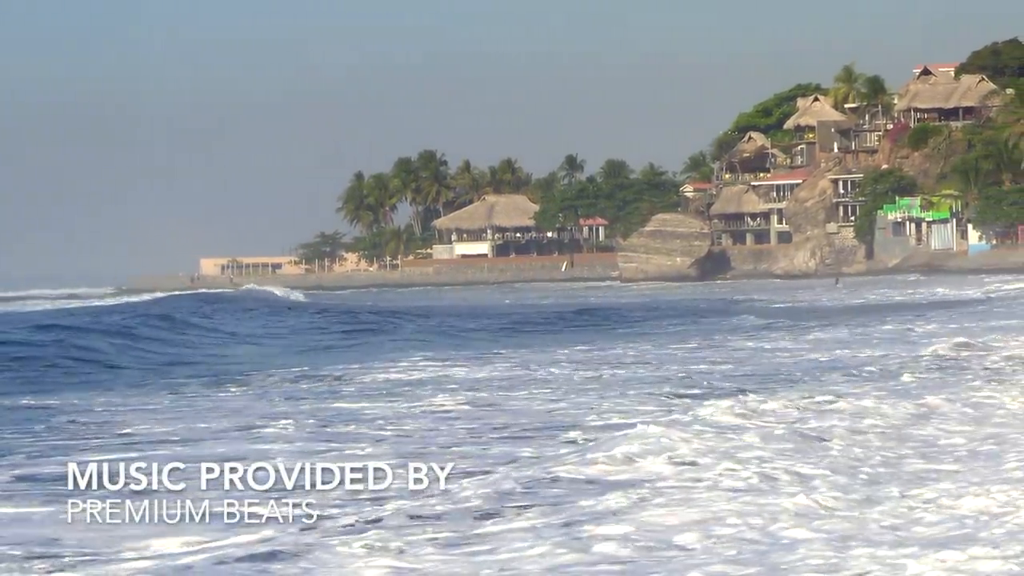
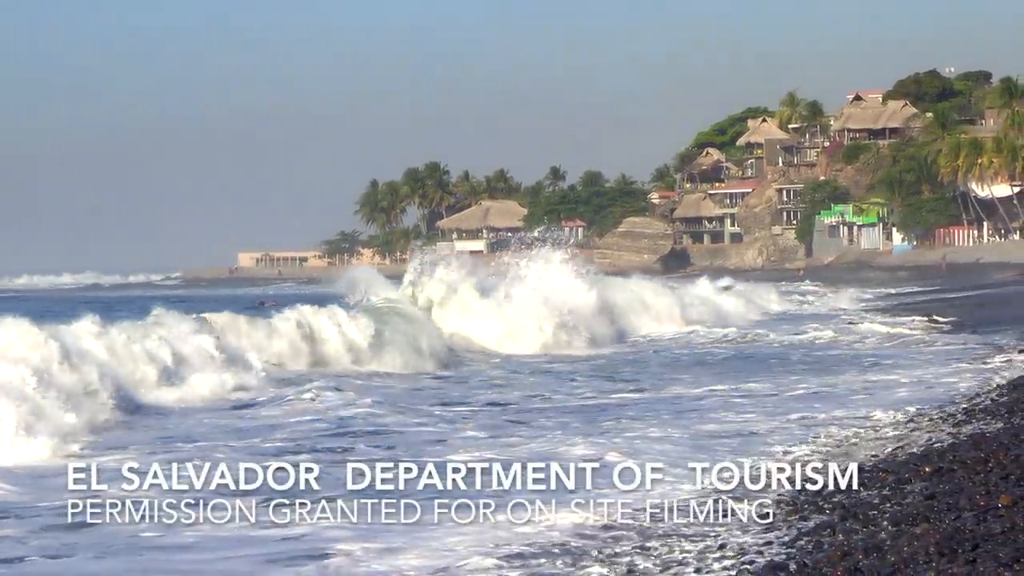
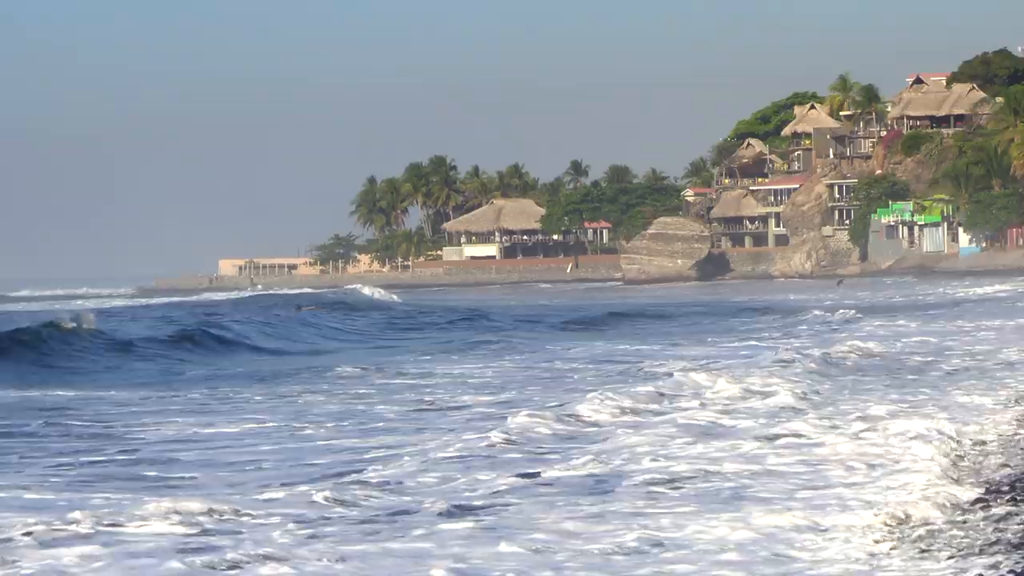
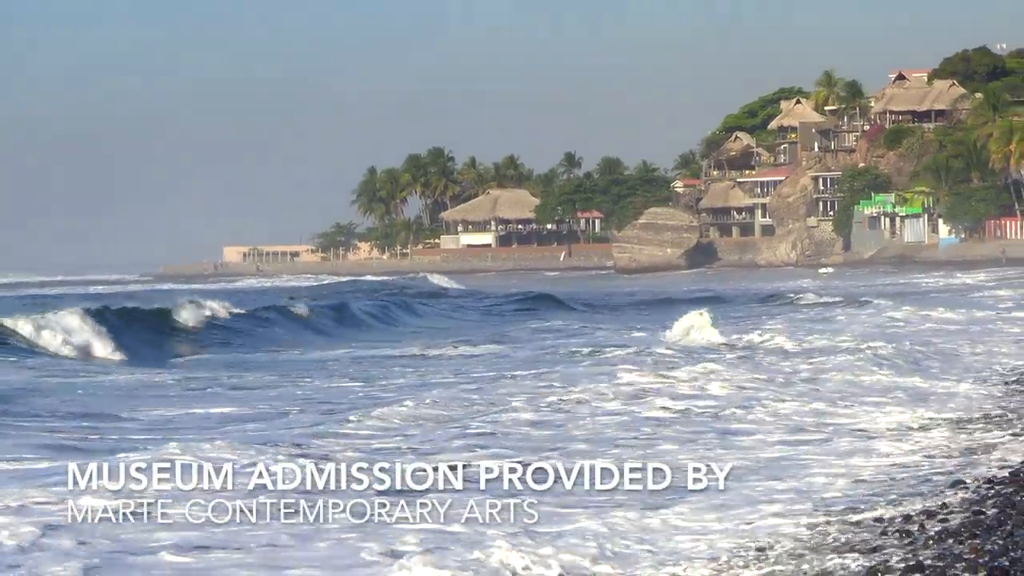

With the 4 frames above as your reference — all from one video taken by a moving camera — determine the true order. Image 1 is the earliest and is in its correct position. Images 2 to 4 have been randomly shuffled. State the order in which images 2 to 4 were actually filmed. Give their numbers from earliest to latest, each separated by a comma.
3, 4, 2
